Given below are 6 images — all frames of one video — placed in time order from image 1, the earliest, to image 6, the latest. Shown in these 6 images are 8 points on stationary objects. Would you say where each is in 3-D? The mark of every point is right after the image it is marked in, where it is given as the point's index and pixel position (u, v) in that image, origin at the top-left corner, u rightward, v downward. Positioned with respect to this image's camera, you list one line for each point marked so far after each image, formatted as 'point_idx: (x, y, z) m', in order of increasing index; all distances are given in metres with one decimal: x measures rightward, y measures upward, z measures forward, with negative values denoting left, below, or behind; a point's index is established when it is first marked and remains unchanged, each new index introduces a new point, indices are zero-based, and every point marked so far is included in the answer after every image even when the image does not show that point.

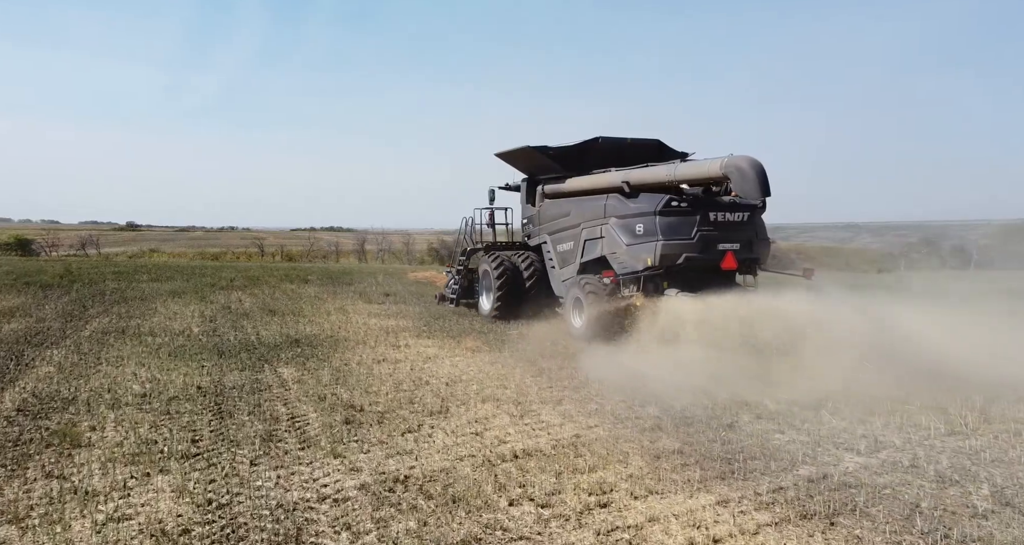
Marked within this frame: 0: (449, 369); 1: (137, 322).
0: (-0.7, -1.0, +7.6) m
1: (-6.1, -0.8, +11.9) m
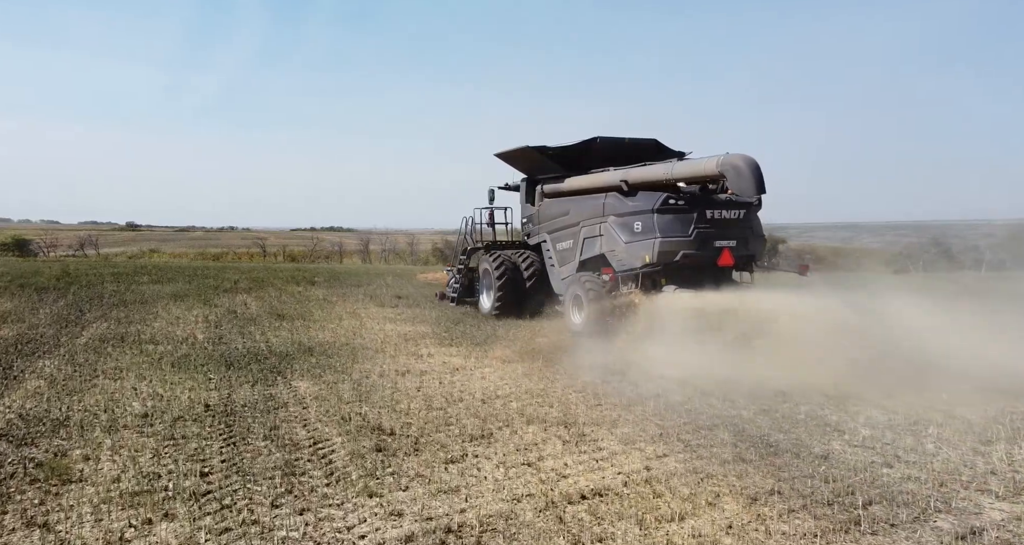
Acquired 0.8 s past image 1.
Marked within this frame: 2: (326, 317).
0: (-0.3, -1.1, +6.9) m
1: (-5.7, -0.8, +11.2) m
2: (-3.1, -0.8, +12.2) m
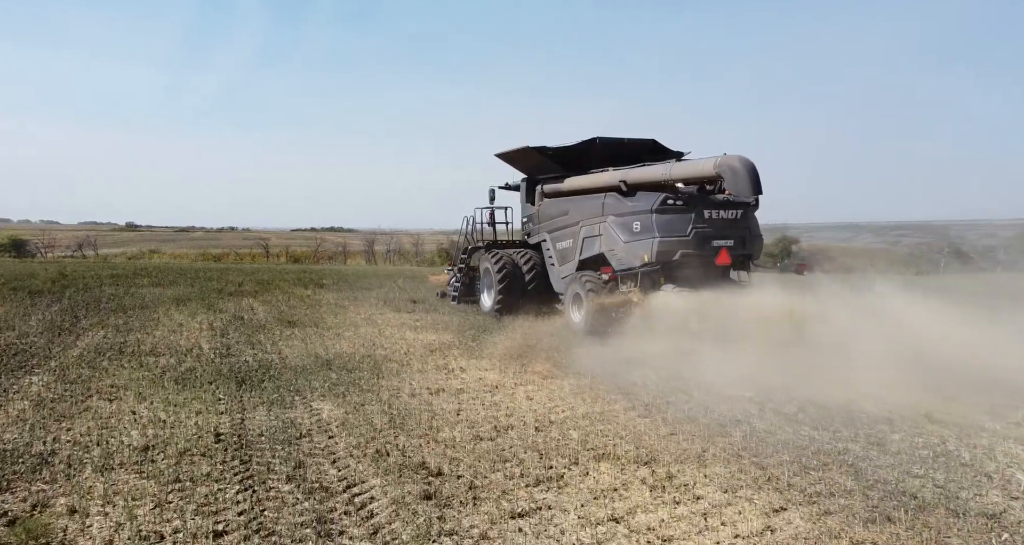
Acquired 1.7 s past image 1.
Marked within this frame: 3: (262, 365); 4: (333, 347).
0: (+0.1, -1.1, +6.1) m
1: (-5.3, -0.9, +10.3) m
2: (-2.7, -0.8, +11.4) m
3: (-2.7, -1.0, +8.0) m
4: (-2.3, -0.9, +9.3) m
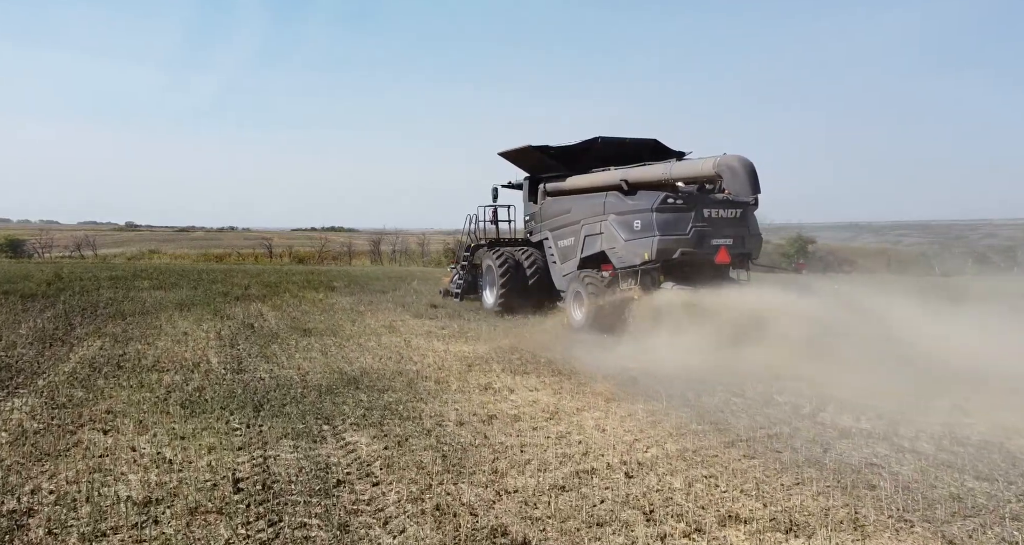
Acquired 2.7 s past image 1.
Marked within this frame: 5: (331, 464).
0: (+0.6, -1.2, +5.1) m
1: (-4.8, -1.0, +9.3) m
2: (-2.1, -0.9, +10.4) m
3: (-2.2, -1.1, +7.0) m
4: (-1.8, -1.0, +8.3) m
5: (-1.2, -1.2, +4.7) m
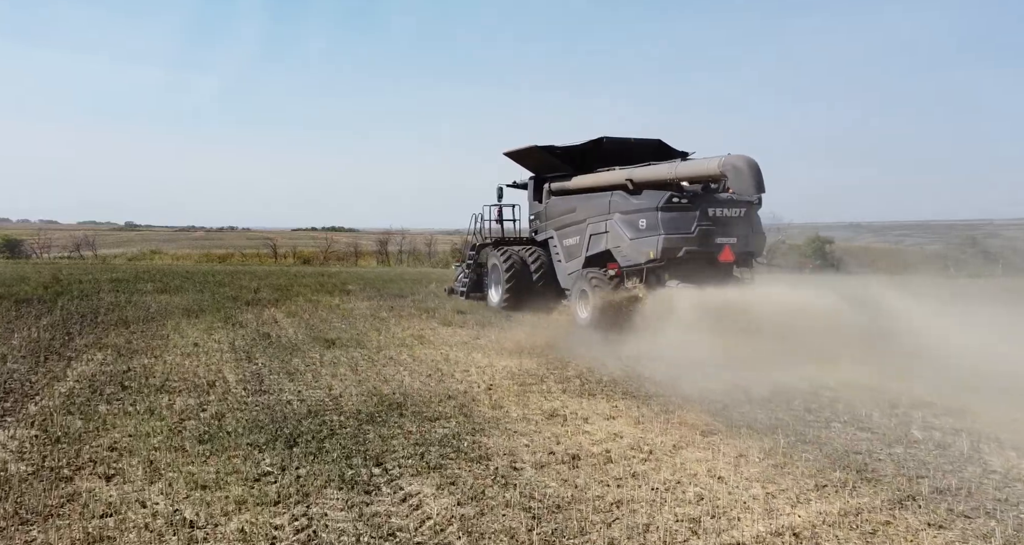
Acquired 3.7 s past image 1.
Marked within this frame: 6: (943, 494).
0: (+1.2, -1.2, +4.1) m
1: (-4.2, -1.0, +8.3) m
2: (-1.6, -0.9, +9.3) m
3: (-1.6, -1.1, +6.0) m
4: (-1.2, -1.1, +7.3) m
5: (-0.6, -1.3, +3.7) m
6: (+2.3, -1.2, +4.1) m
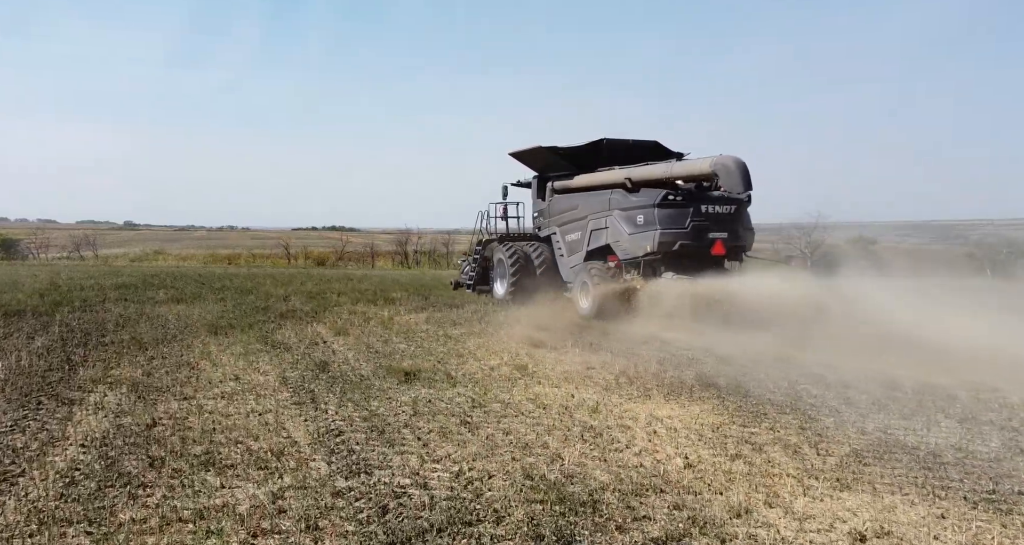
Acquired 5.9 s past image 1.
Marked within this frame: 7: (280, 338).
0: (+2.6, -1.4, +1.8) m
1: (-2.8, -1.1, +6.0) m
2: (-0.2, -1.1, +7.0) m
3: (-0.2, -1.3, +3.7) m
4: (+0.2, -1.2, +5.0) m
5: (+0.8, -1.4, +1.4) m
6: (+3.7, -1.4, +1.8) m
7: (-3.0, -0.9, +9.6) m
